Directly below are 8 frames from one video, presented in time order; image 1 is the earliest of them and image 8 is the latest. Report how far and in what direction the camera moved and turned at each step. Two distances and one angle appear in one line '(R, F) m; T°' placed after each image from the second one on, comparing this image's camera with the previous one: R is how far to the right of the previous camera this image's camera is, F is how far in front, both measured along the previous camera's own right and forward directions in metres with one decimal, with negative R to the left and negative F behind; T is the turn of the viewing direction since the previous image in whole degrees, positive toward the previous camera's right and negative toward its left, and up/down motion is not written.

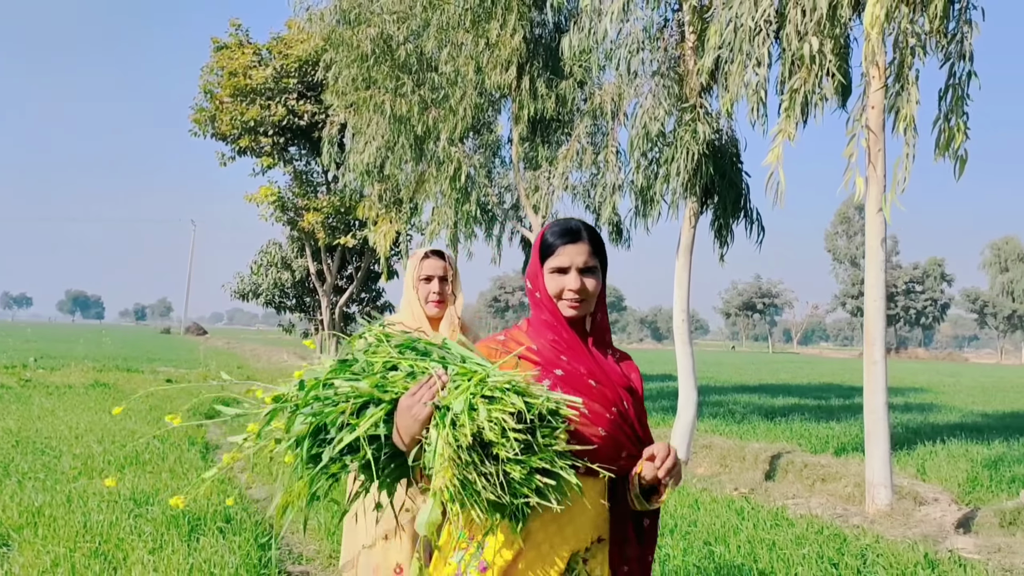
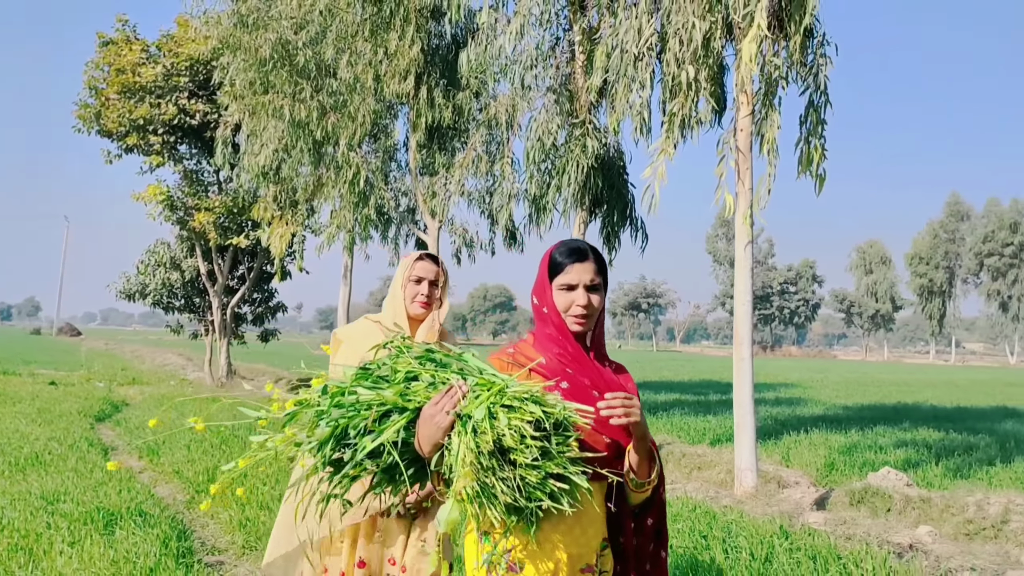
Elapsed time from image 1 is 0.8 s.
(-0.1, -0.4) m; +7°
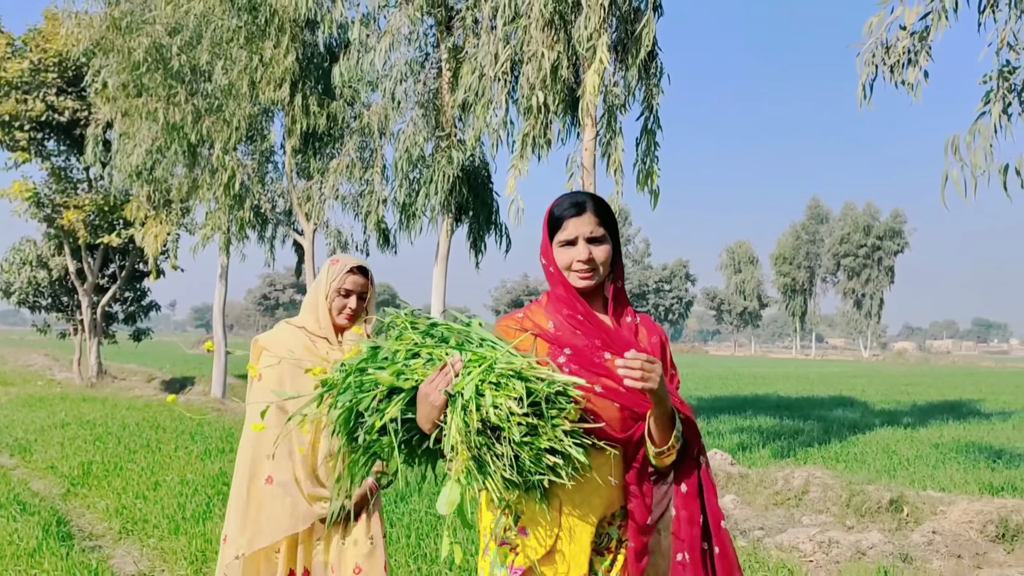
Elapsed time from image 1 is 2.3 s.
(+0.1, -0.6) m; +7°
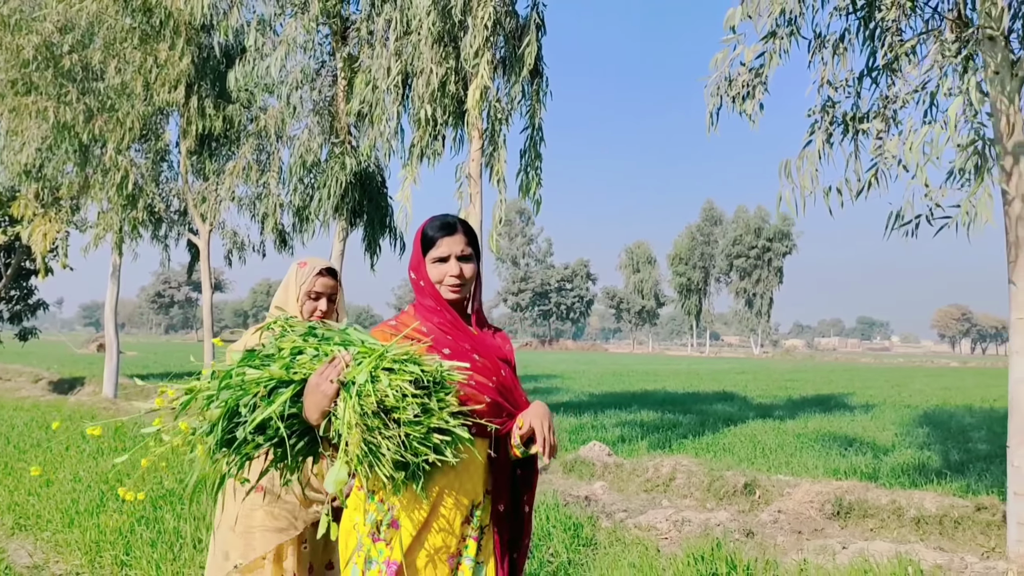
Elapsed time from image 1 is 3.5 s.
(+0.1, -0.5) m; +6°
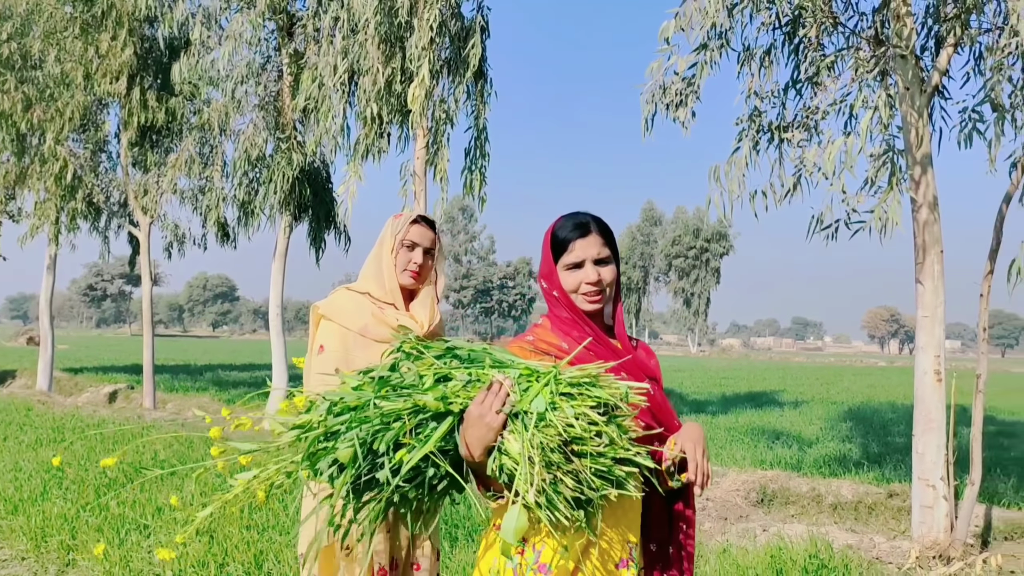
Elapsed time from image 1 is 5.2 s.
(0.0, -0.2) m; +4°
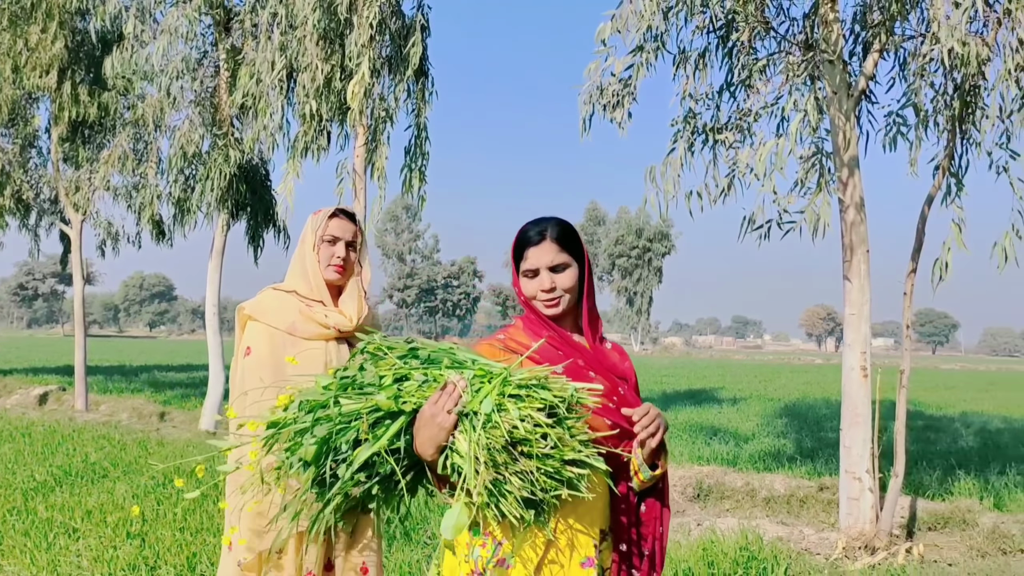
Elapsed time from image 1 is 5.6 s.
(0.0, 0.0) m; +3°
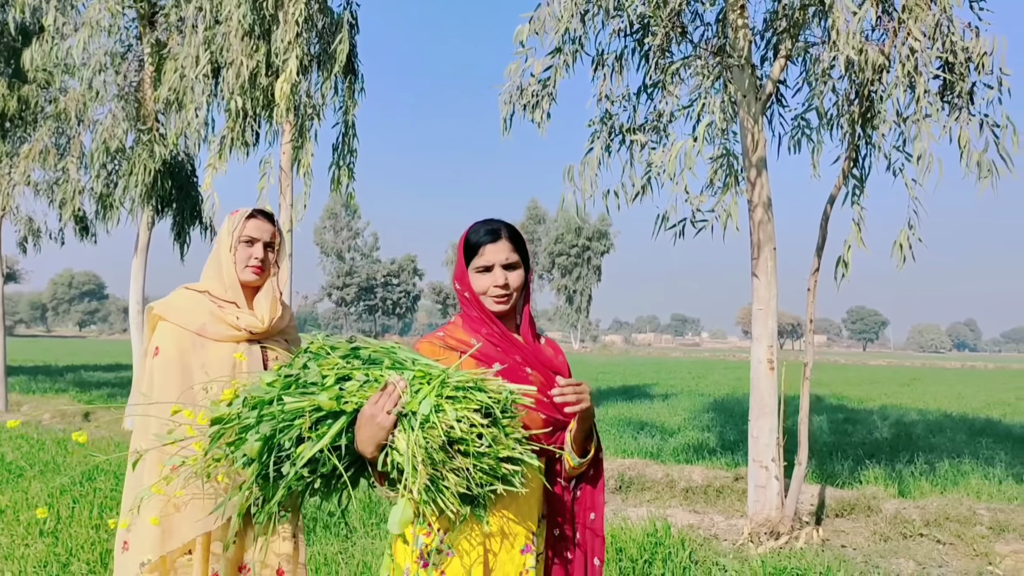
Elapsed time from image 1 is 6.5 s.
(+0.1, -0.1) m; +4°
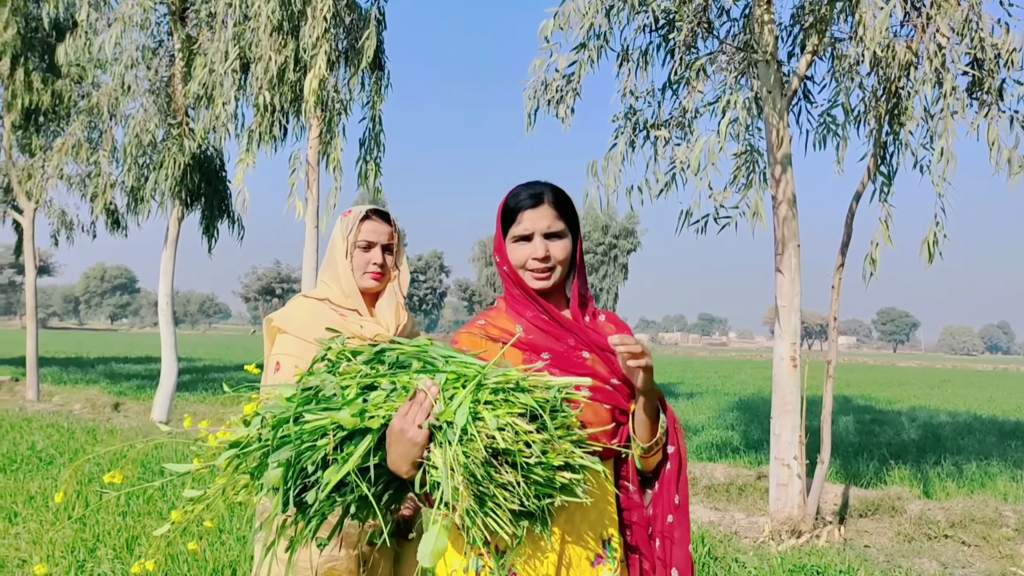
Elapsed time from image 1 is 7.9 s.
(0.0, 0.0) m; -2°
